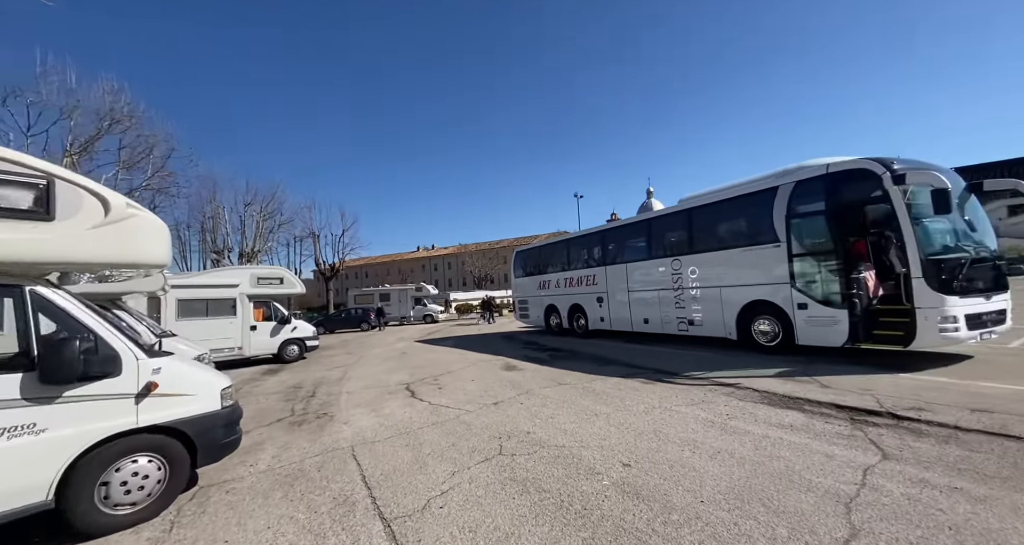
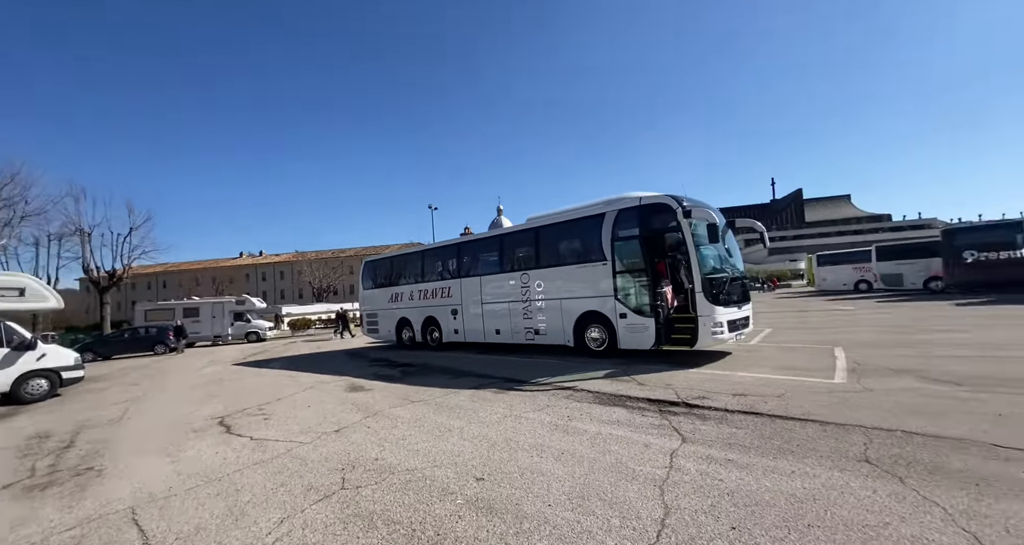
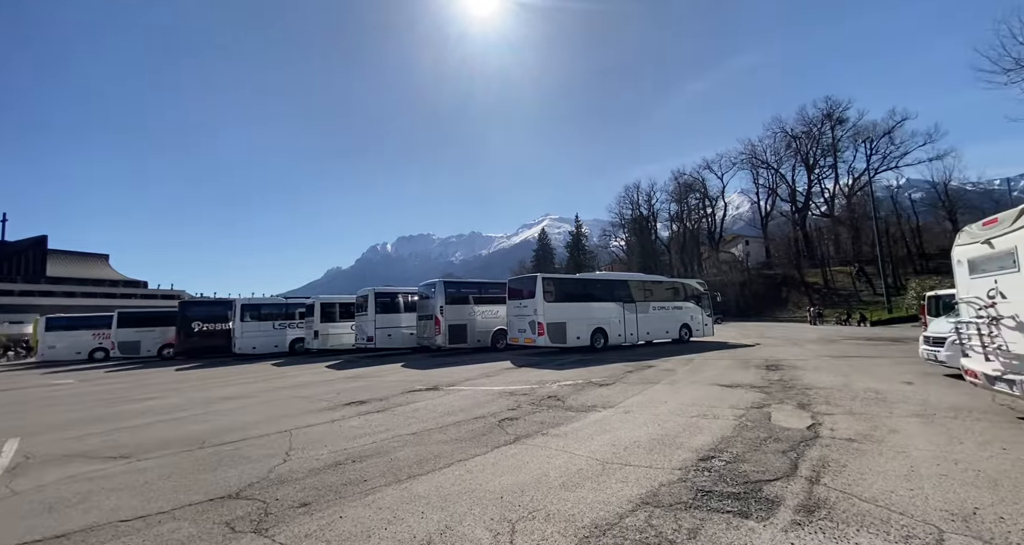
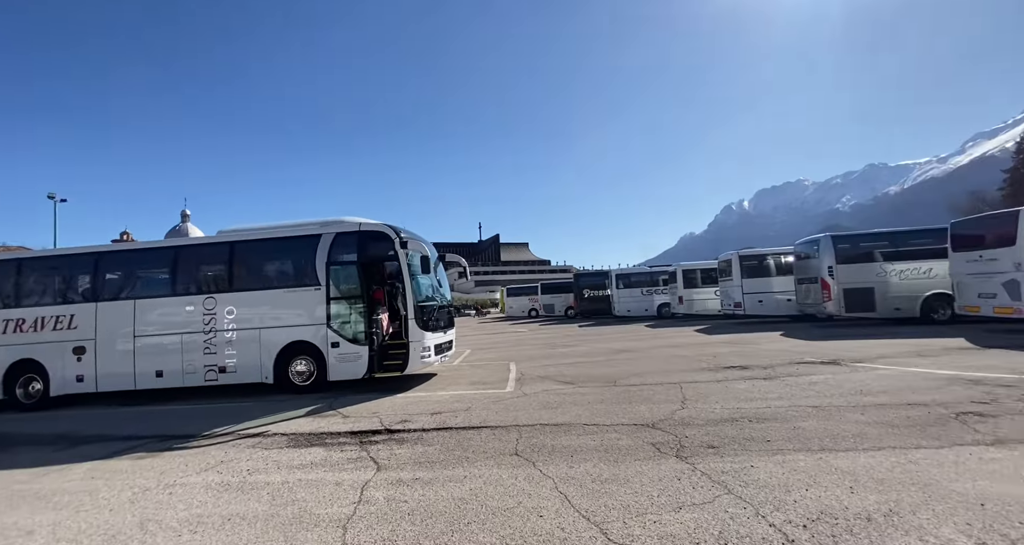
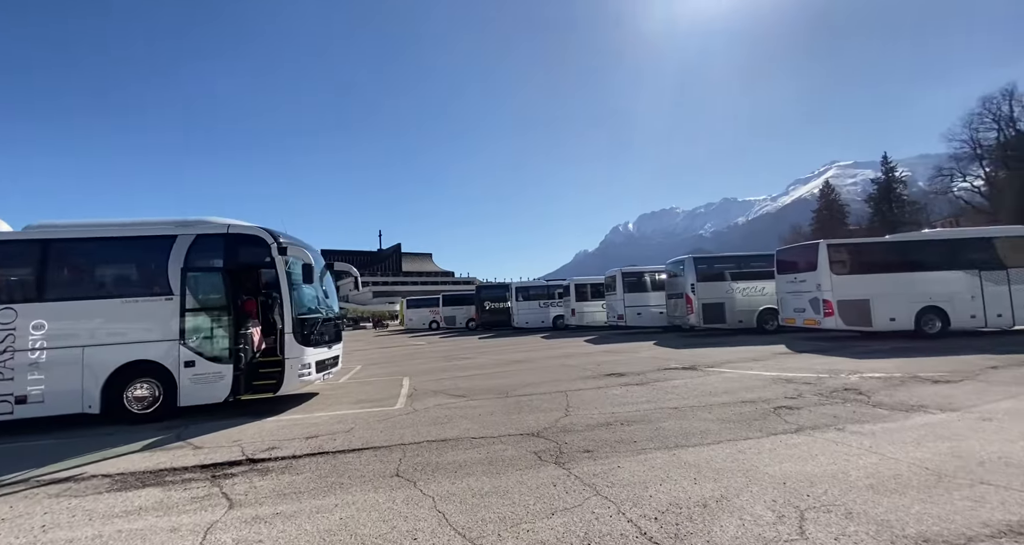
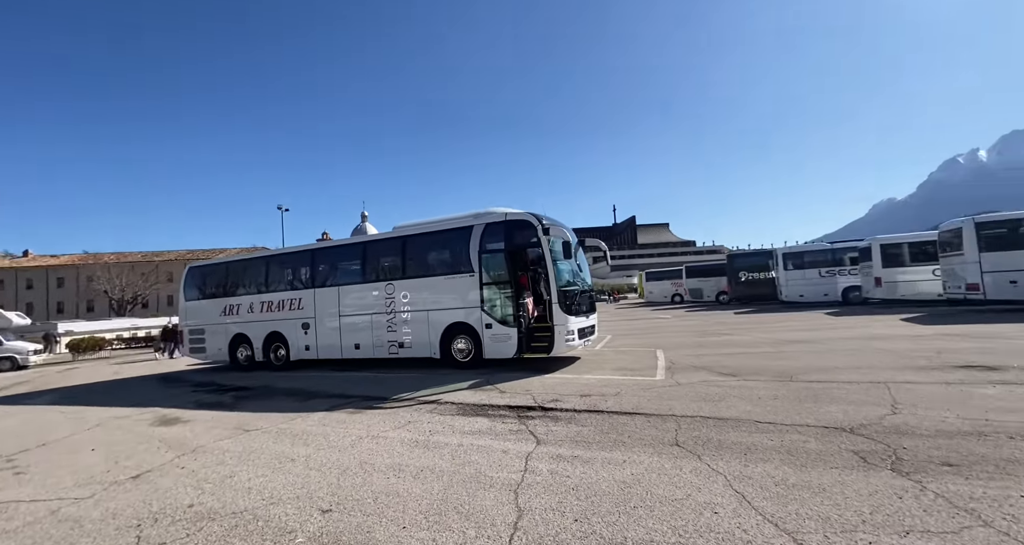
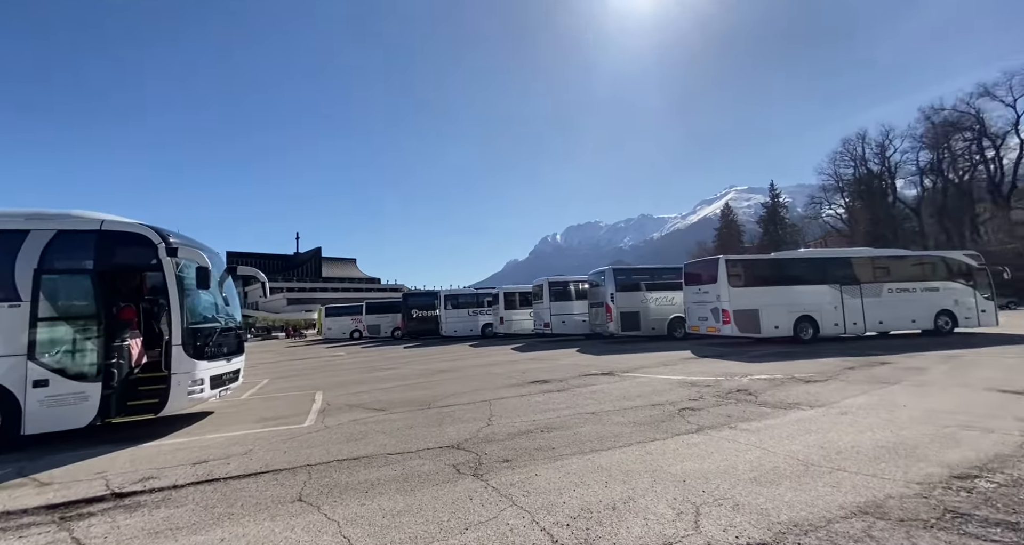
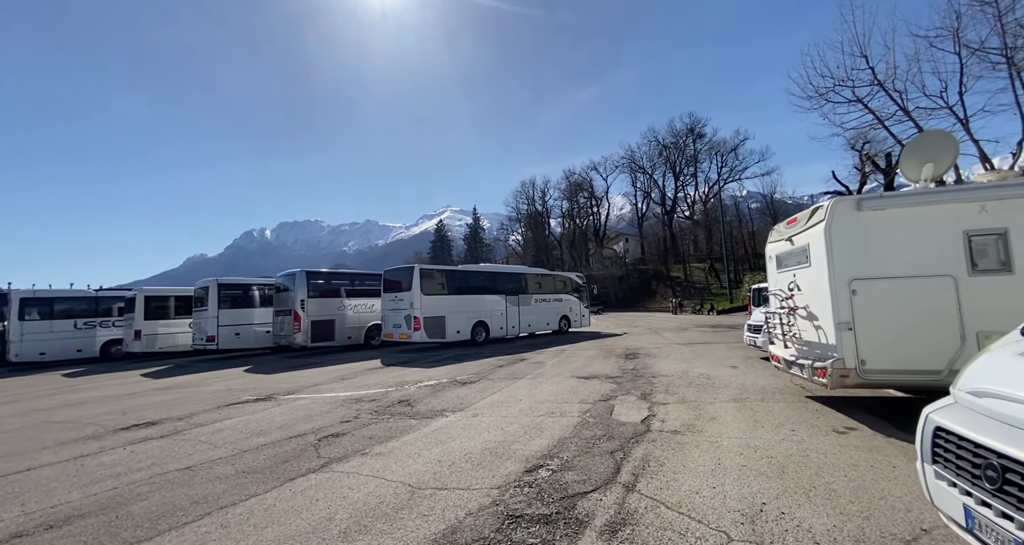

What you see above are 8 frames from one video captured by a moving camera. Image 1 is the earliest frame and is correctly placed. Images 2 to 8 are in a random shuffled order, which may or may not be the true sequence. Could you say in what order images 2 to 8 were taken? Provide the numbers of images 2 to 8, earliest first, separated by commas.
2, 6, 4, 5, 7, 3, 8
